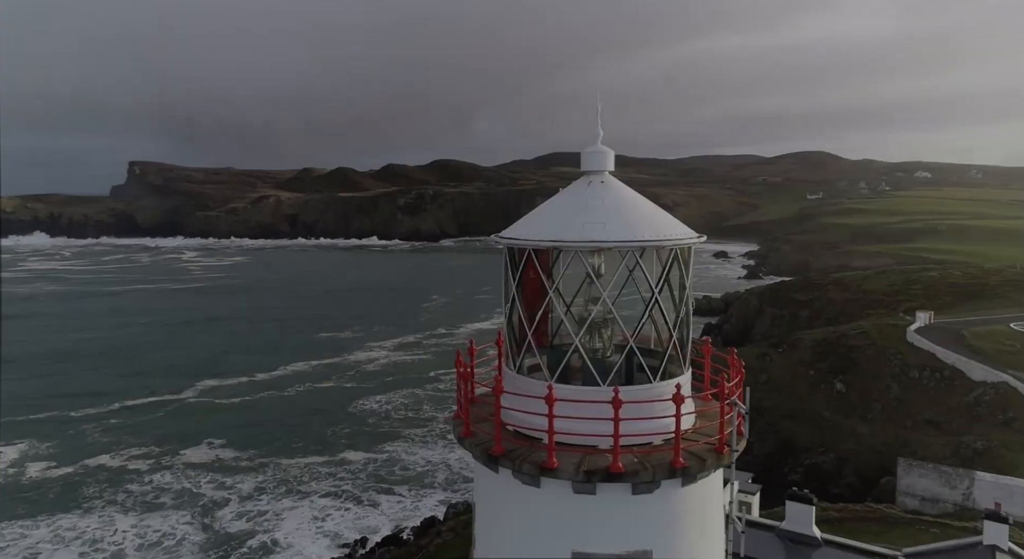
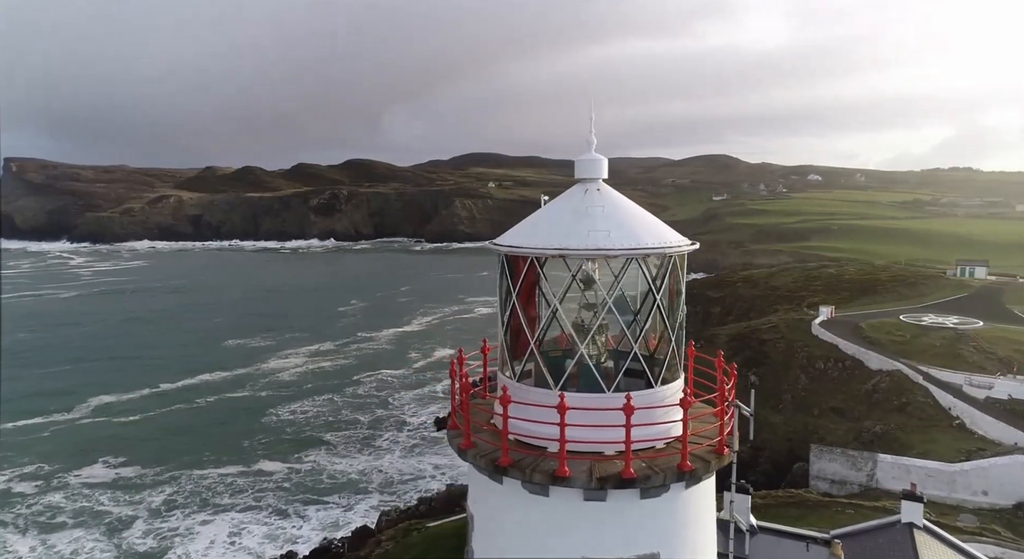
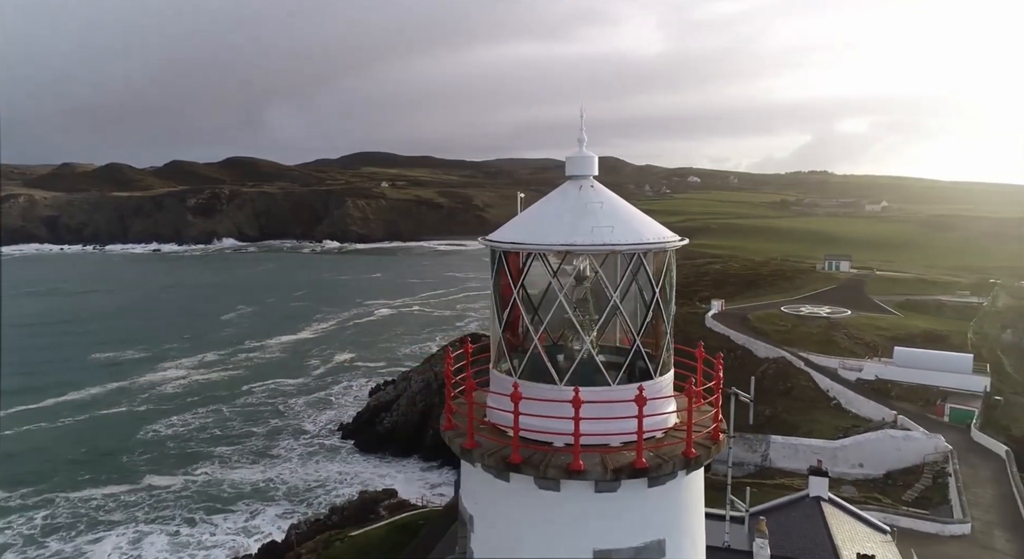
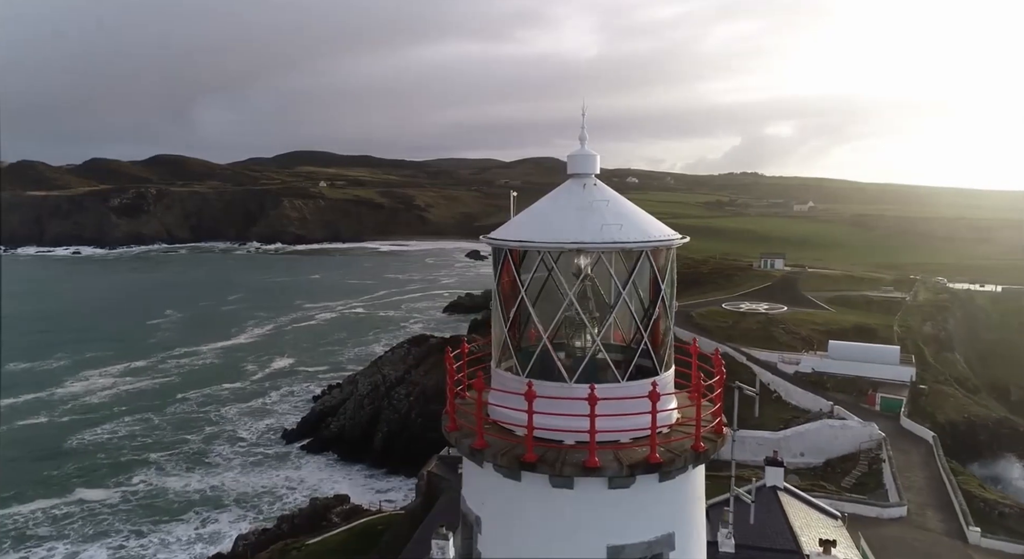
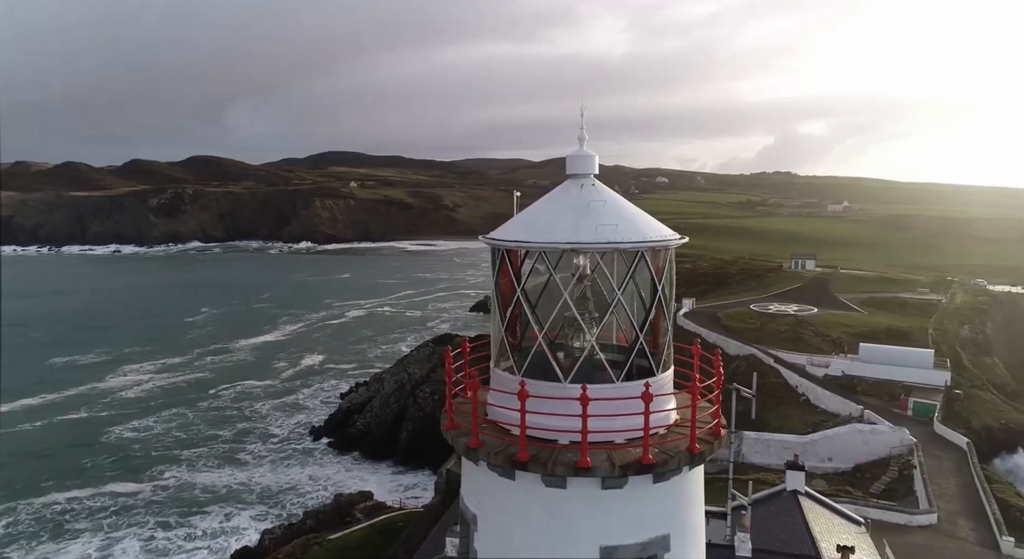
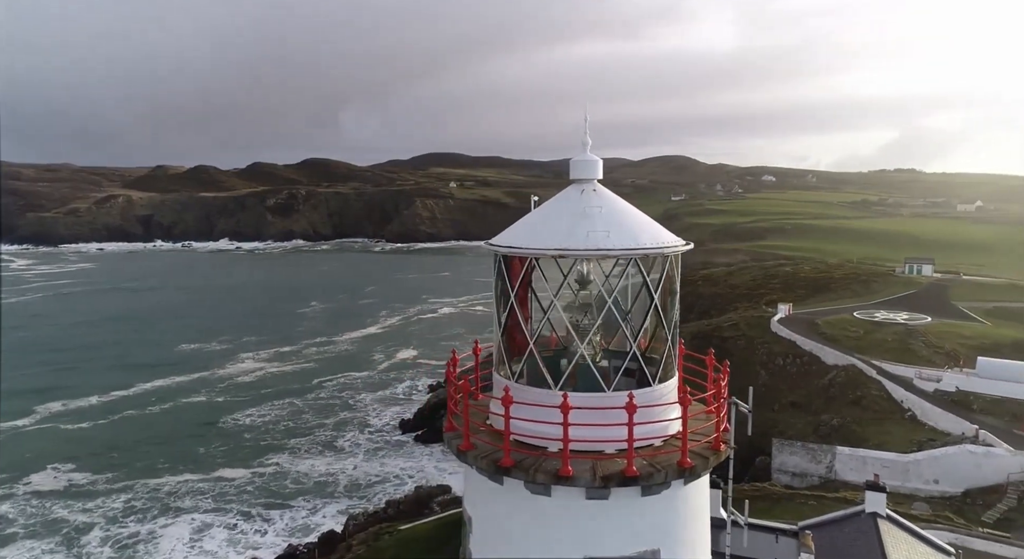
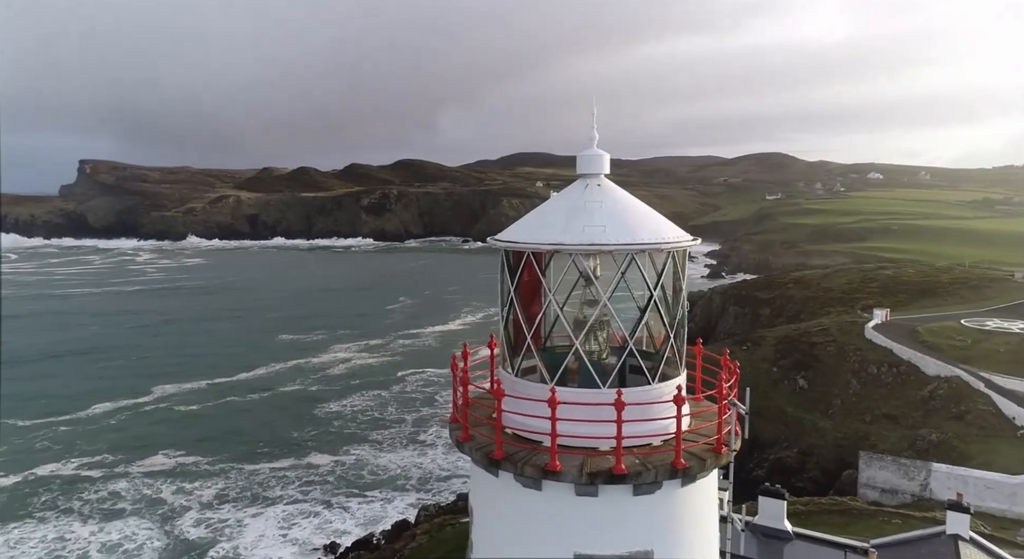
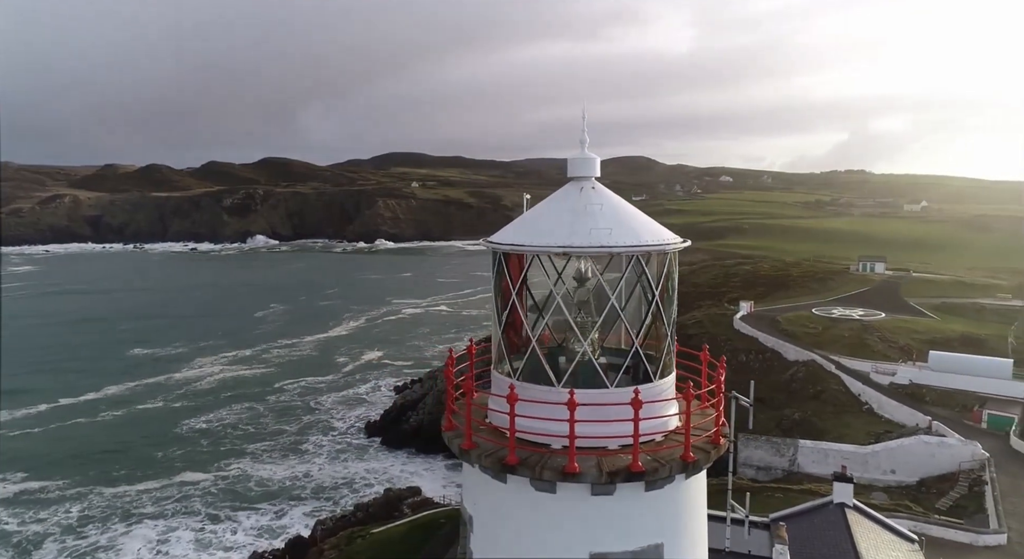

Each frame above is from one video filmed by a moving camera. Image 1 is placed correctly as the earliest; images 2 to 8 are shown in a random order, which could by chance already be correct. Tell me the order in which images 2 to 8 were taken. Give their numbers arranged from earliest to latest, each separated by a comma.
7, 2, 6, 8, 3, 5, 4
